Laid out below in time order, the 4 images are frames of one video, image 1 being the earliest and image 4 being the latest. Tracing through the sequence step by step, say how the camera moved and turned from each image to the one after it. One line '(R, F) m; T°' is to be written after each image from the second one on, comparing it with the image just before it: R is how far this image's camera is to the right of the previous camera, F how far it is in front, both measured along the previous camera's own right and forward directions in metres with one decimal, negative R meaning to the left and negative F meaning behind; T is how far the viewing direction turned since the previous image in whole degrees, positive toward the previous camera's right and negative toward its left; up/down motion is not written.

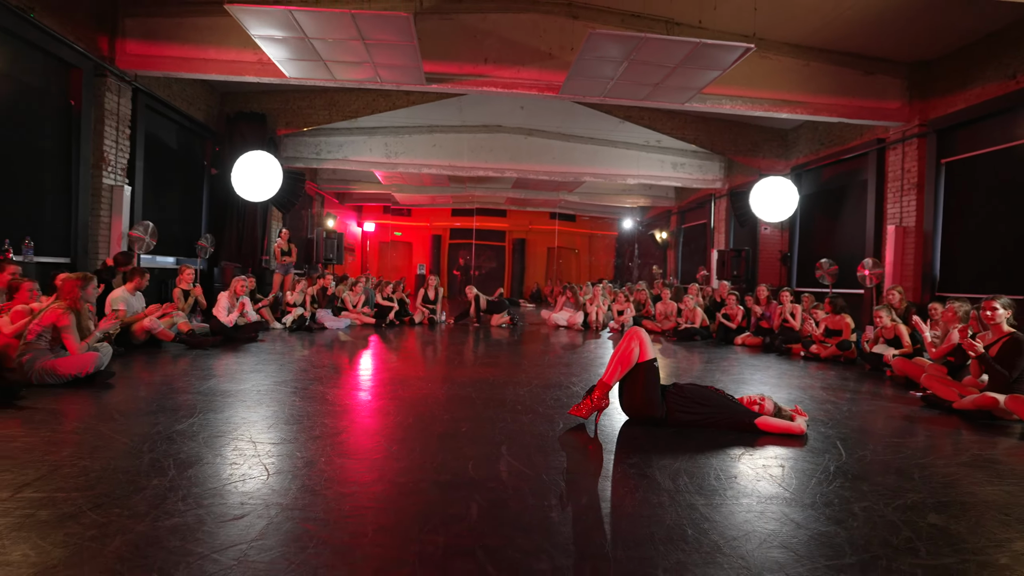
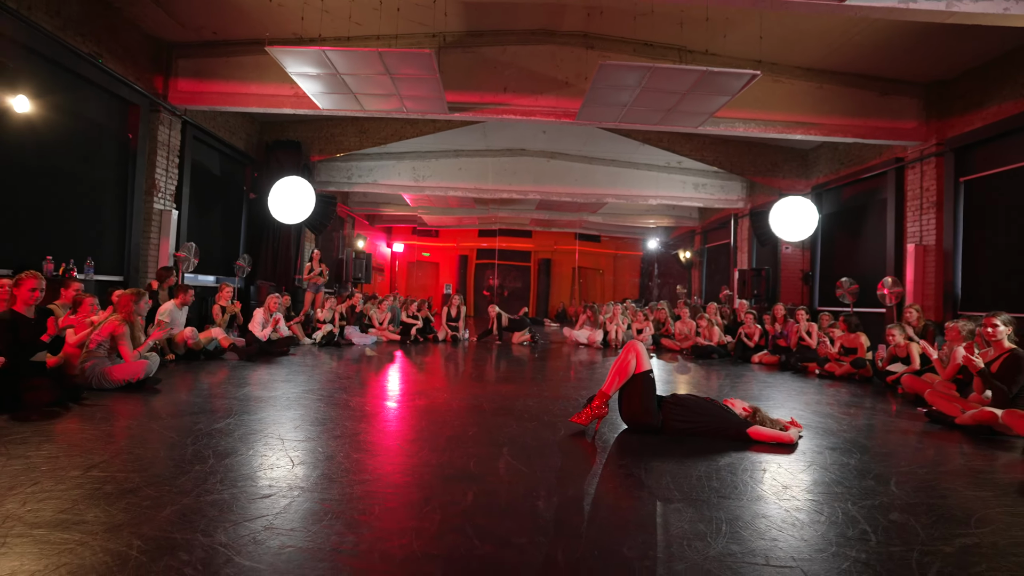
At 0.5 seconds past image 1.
(+0.1, -0.2) m; -3°
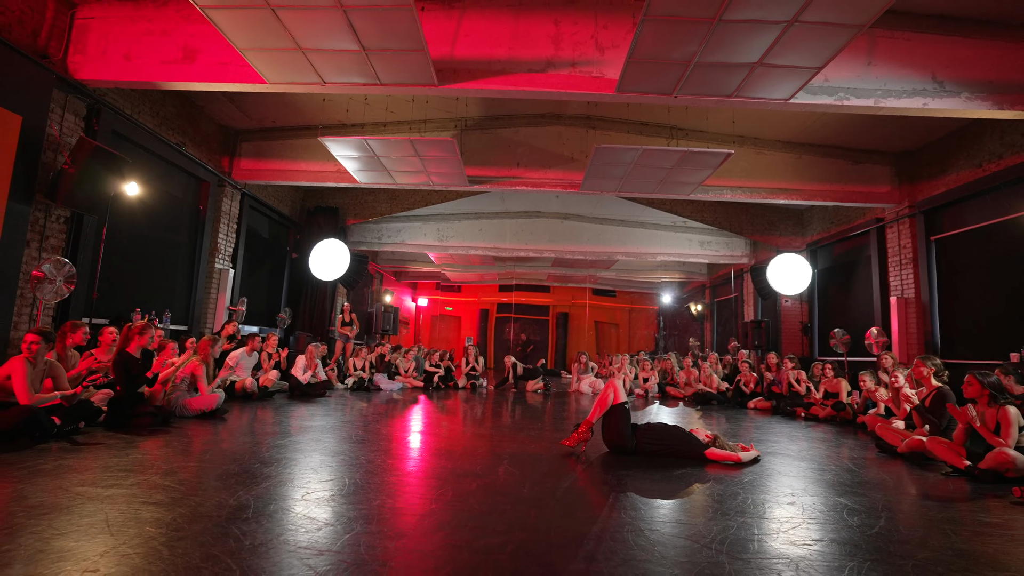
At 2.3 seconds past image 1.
(+0.2, -0.8) m; -3°
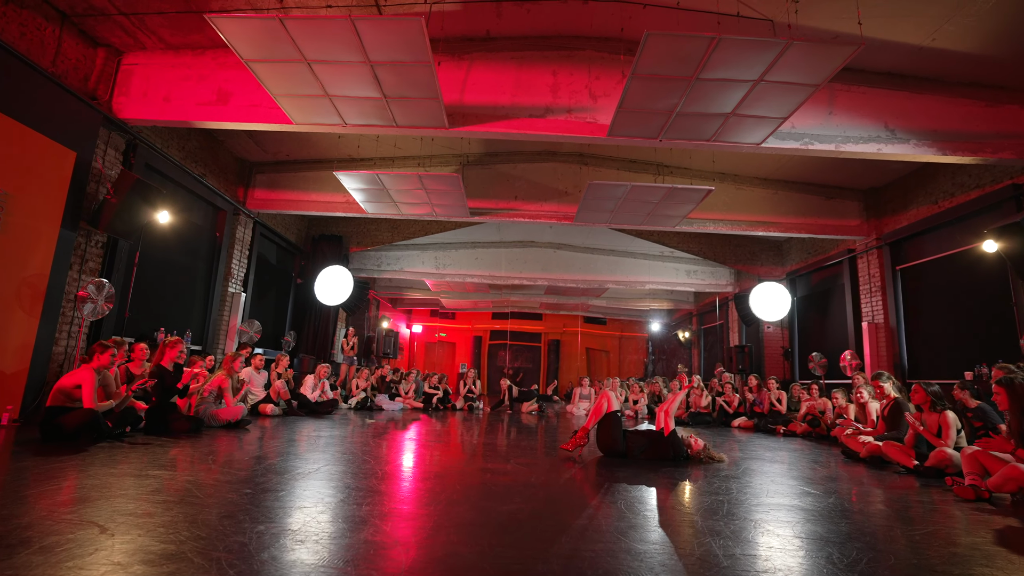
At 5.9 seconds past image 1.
(-0.1, -0.5) m; +1°
